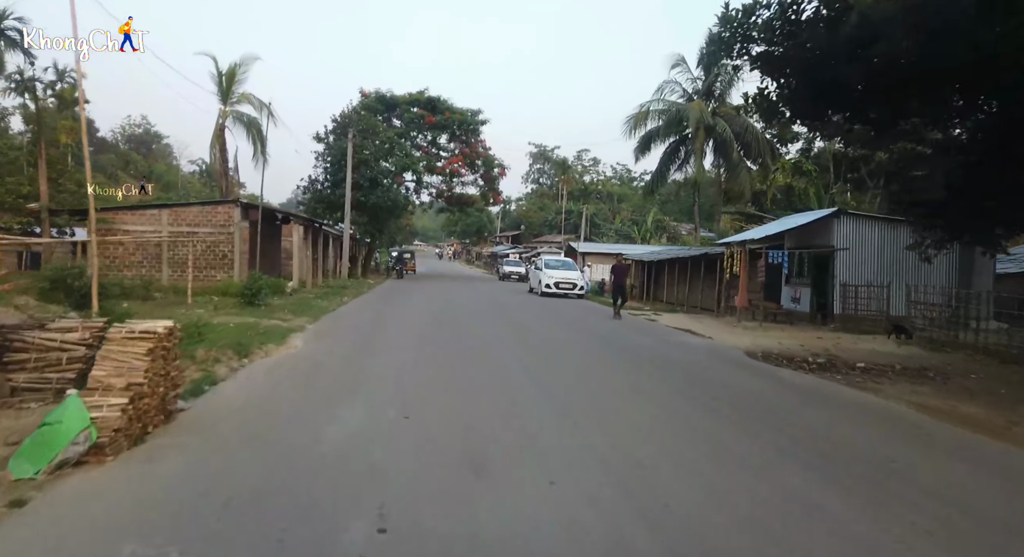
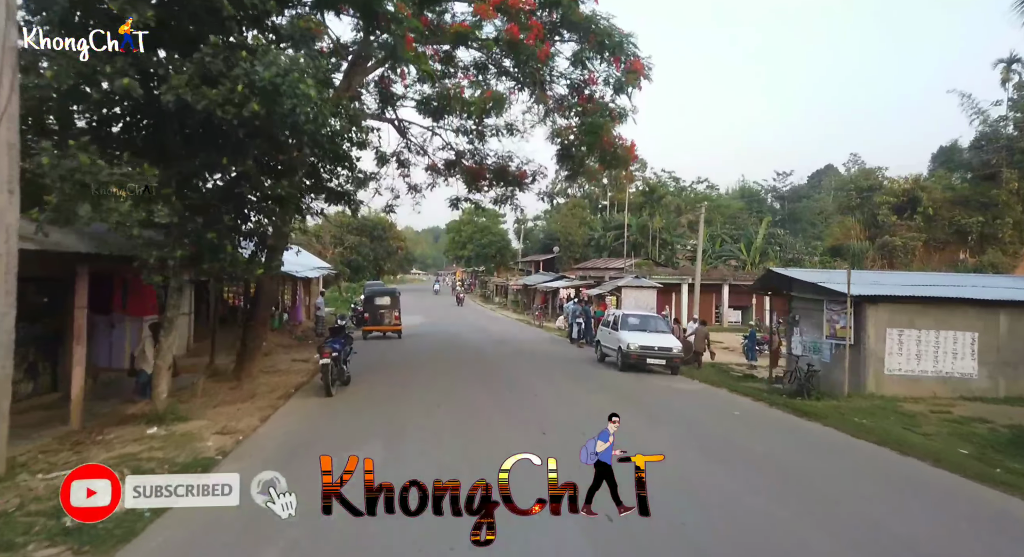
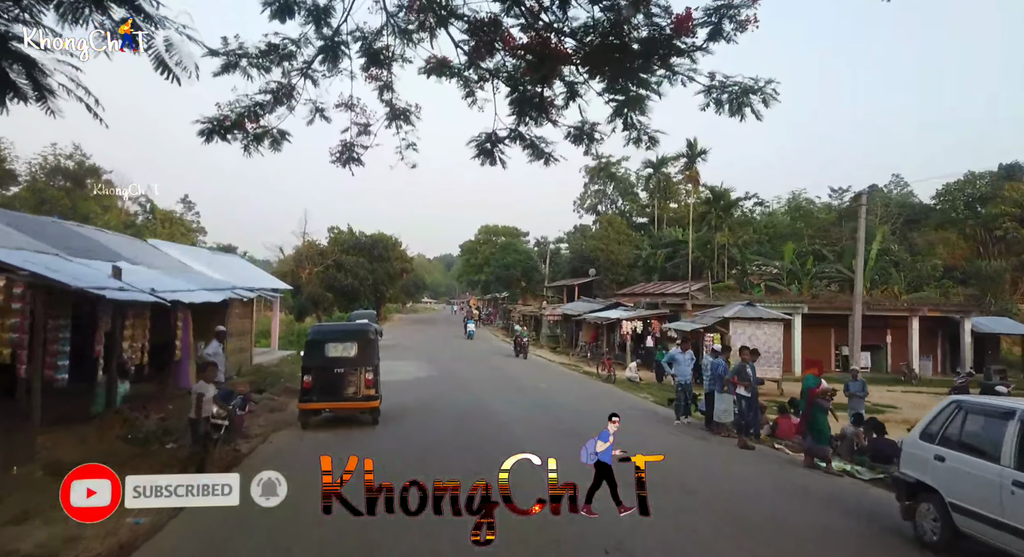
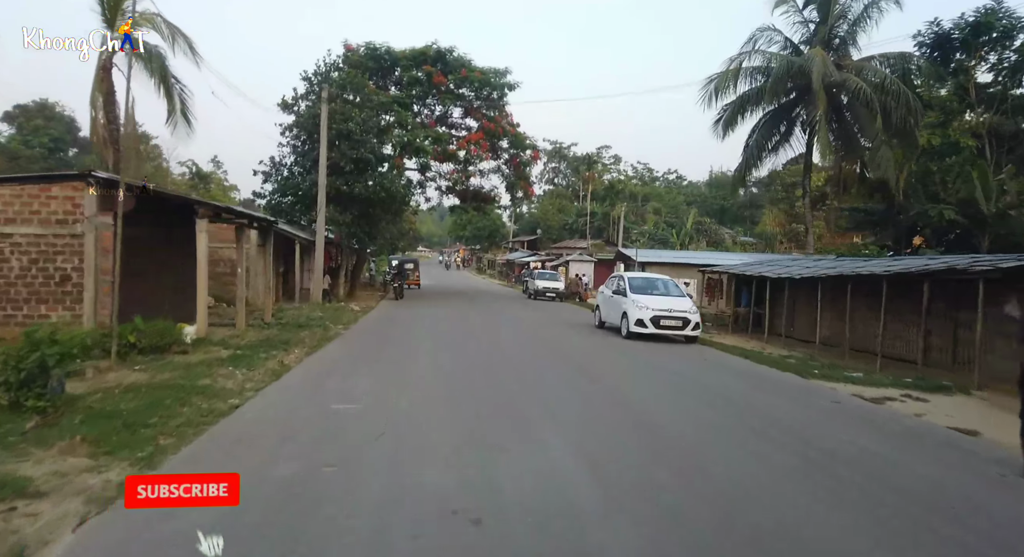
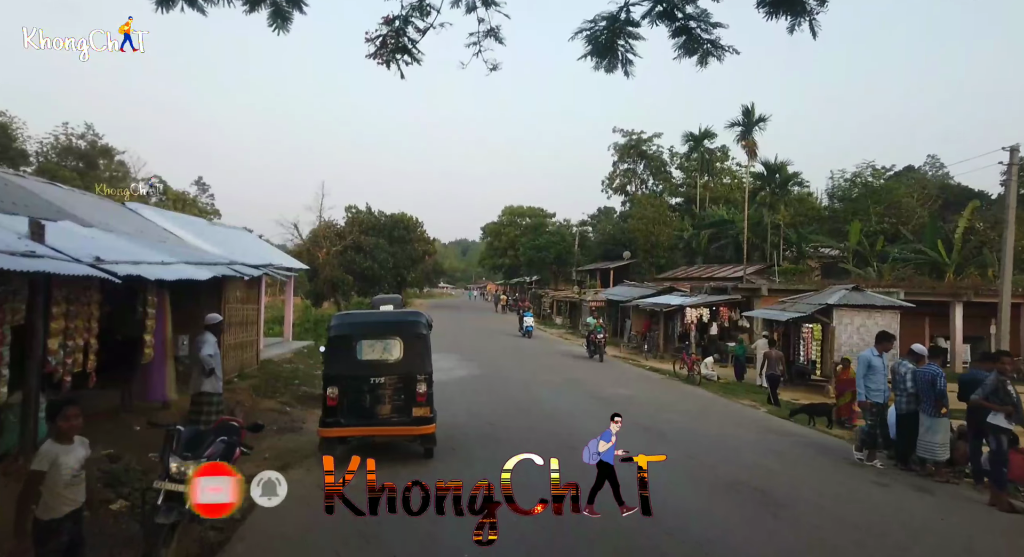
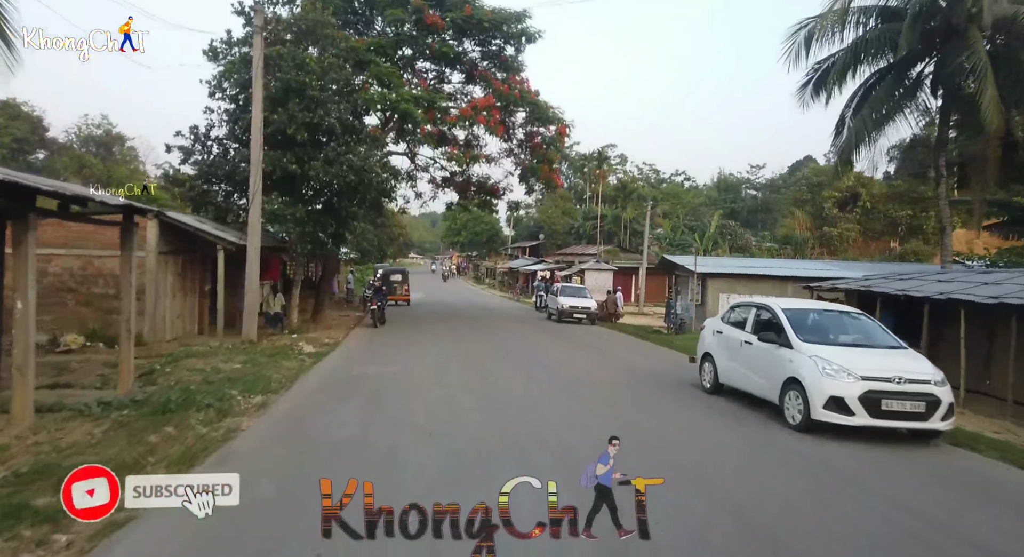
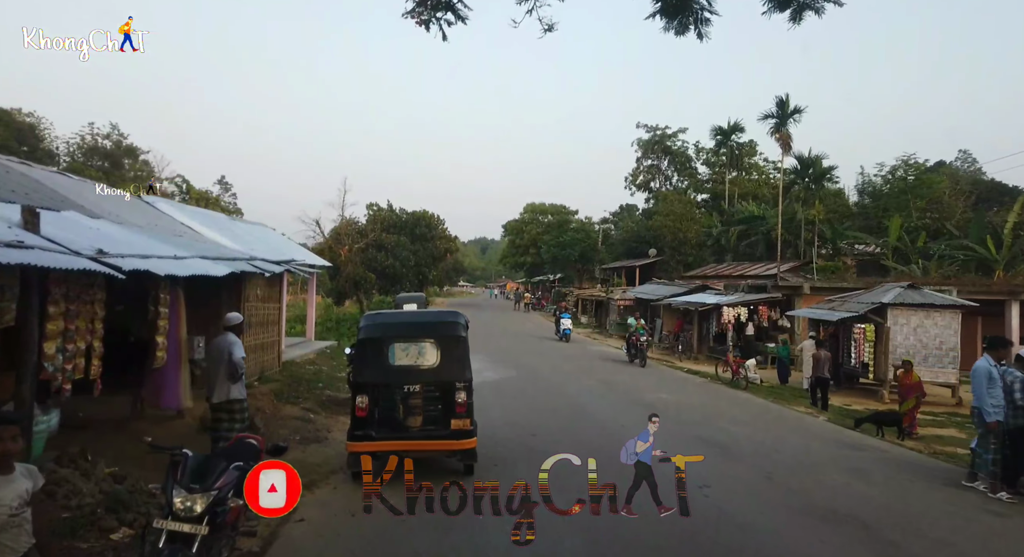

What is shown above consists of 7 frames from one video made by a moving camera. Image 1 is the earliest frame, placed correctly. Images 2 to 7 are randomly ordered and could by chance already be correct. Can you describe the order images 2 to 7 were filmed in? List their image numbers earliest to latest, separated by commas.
4, 6, 2, 3, 5, 7
